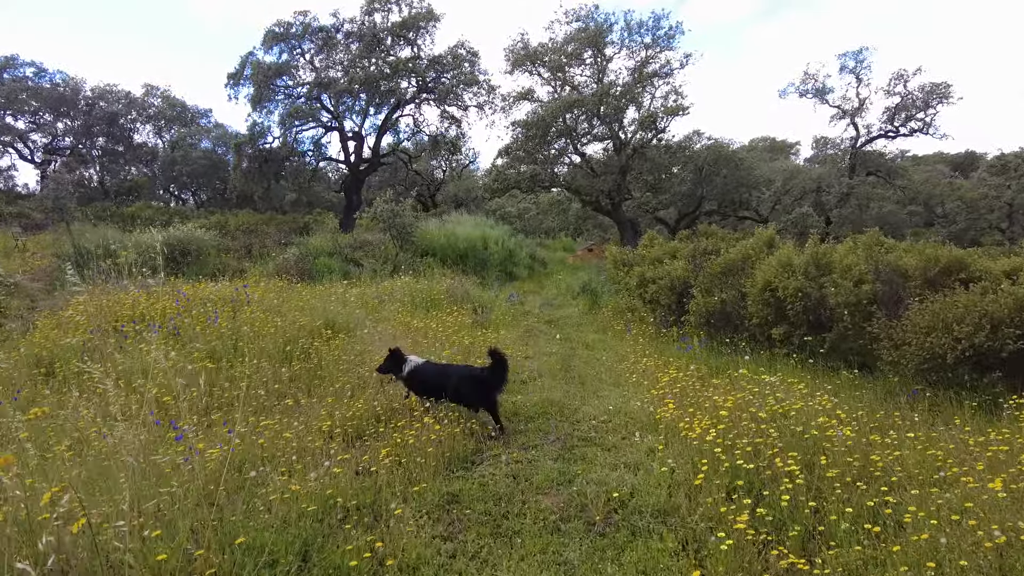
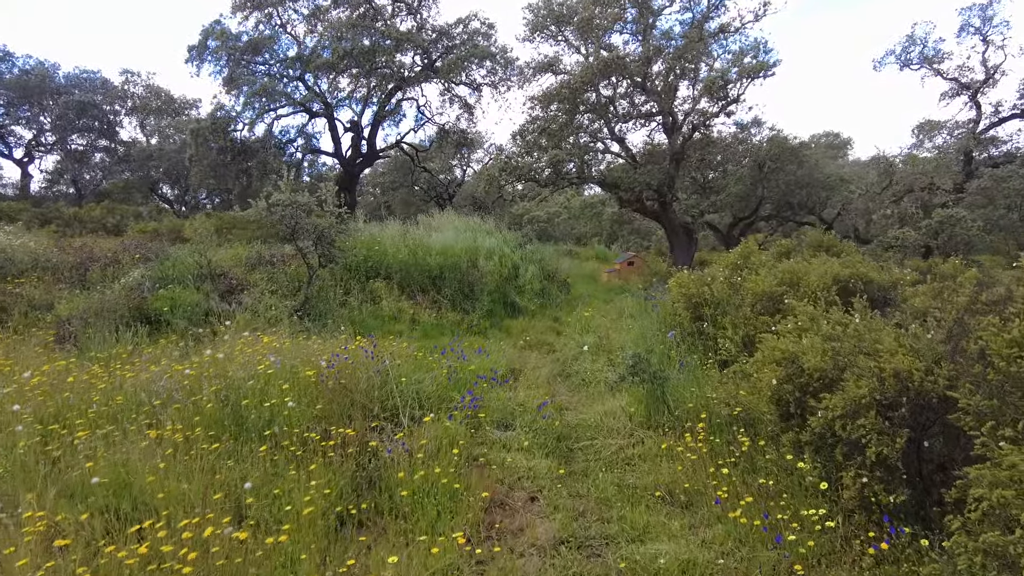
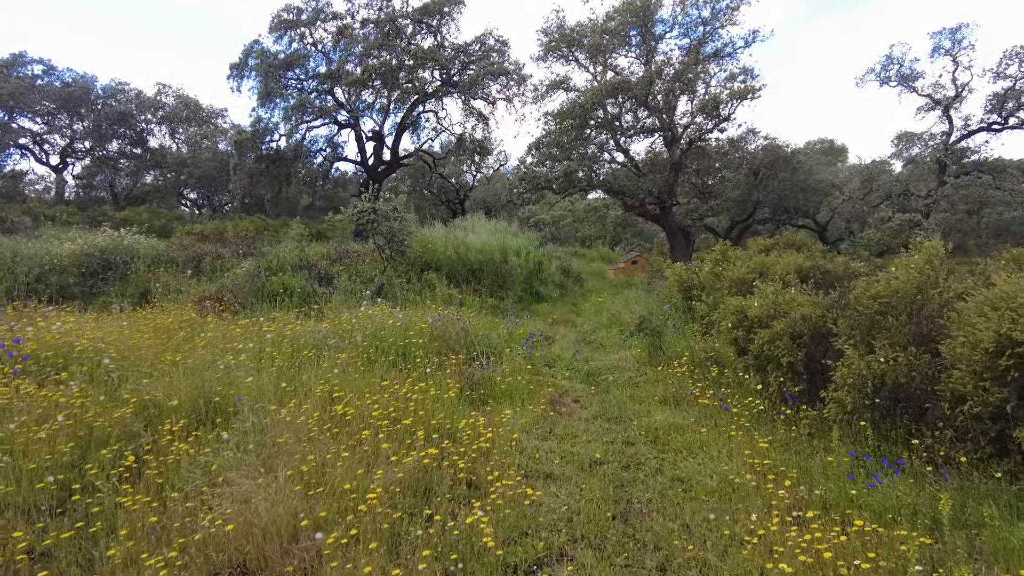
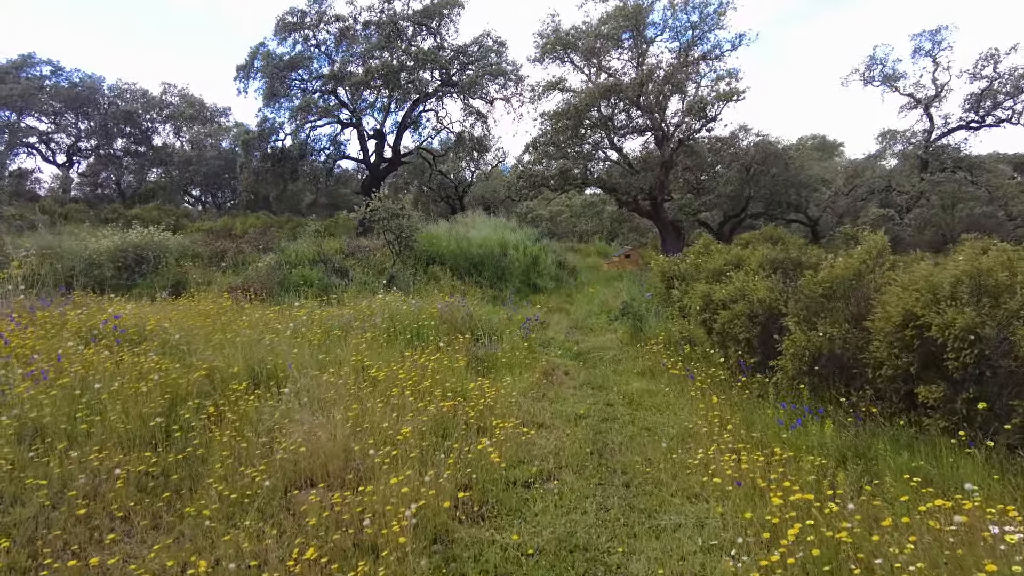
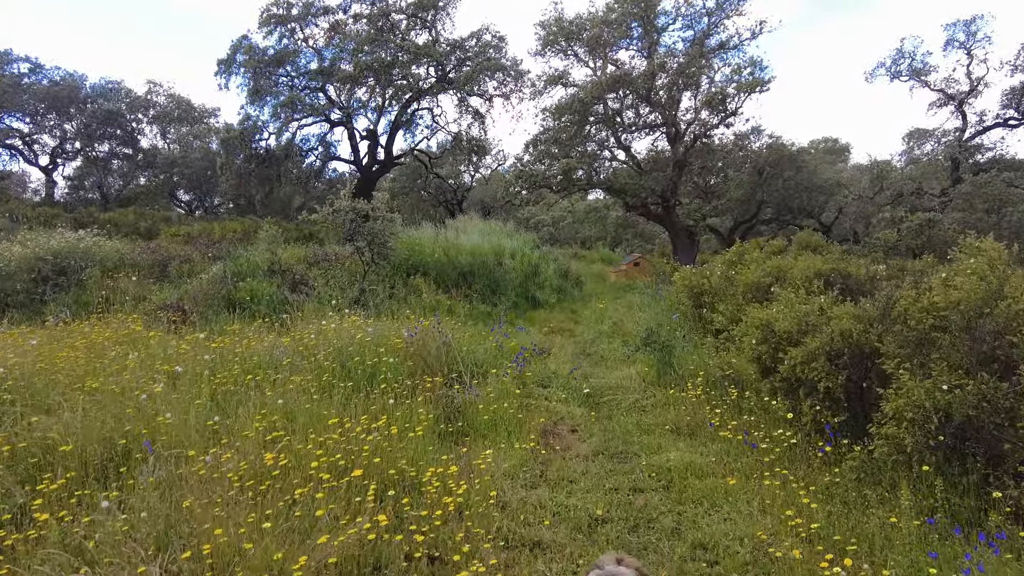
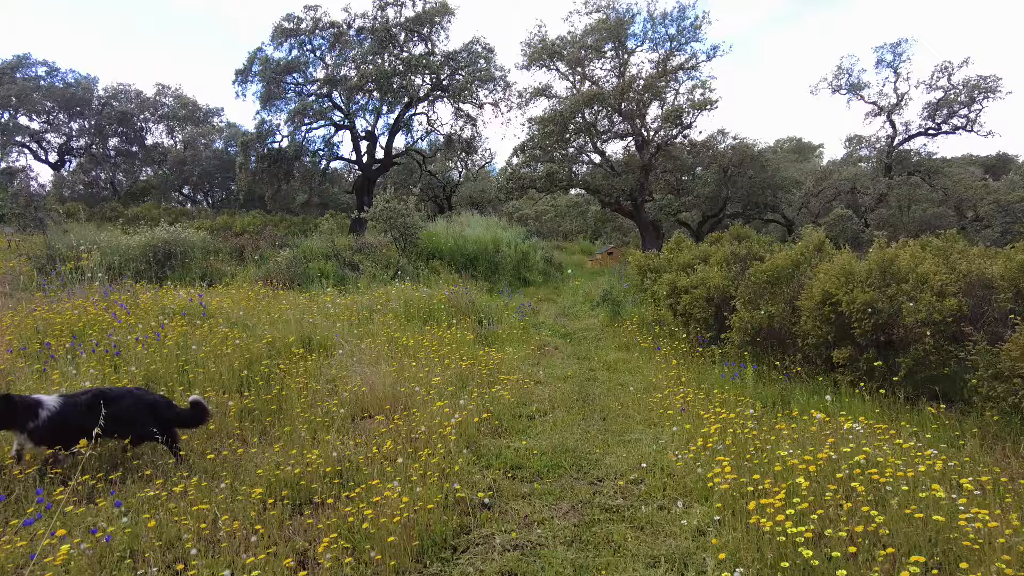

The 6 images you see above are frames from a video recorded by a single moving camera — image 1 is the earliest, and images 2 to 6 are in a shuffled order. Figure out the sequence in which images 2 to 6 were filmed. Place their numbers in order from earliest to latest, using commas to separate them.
6, 4, 3, 5, 2
